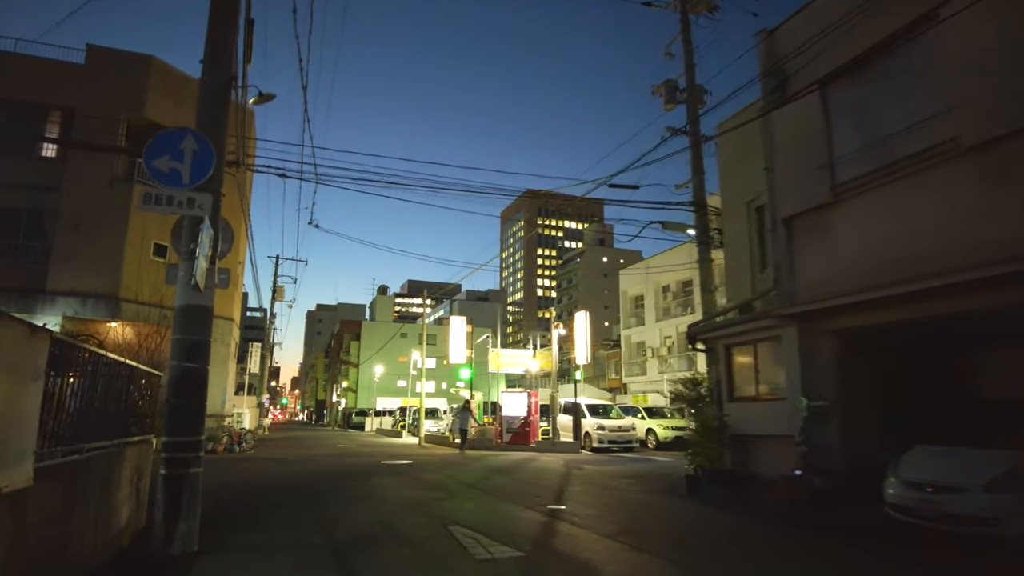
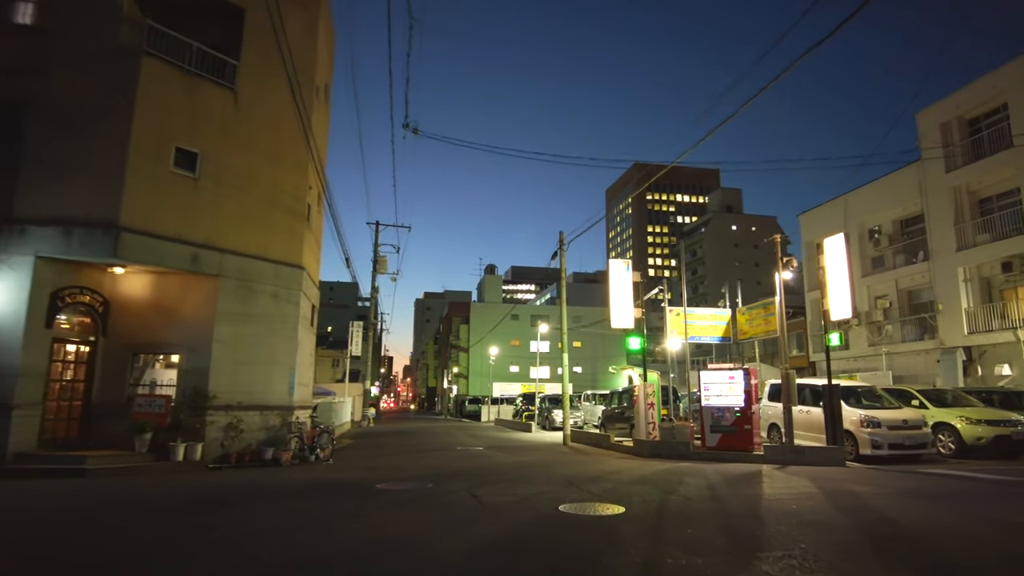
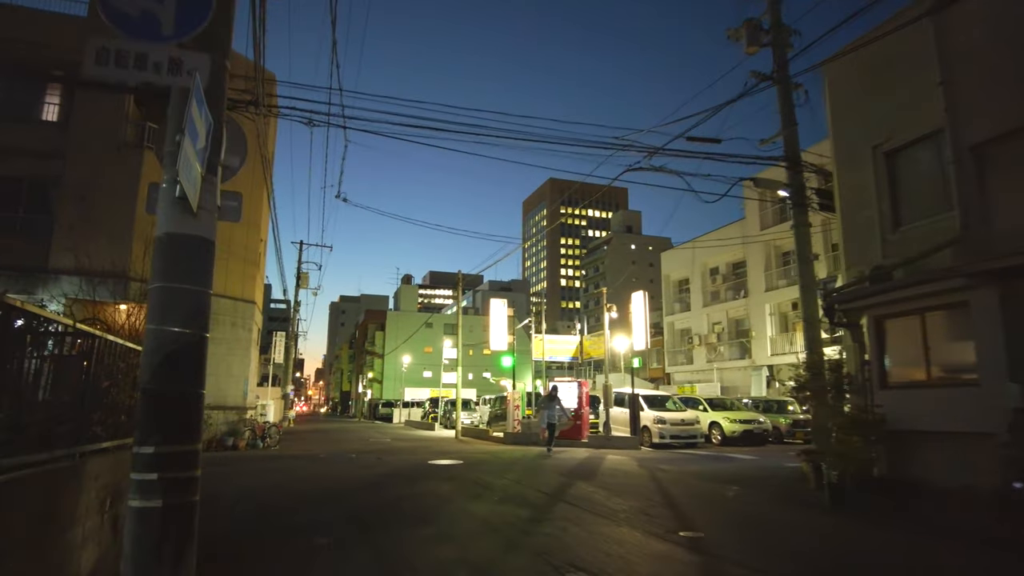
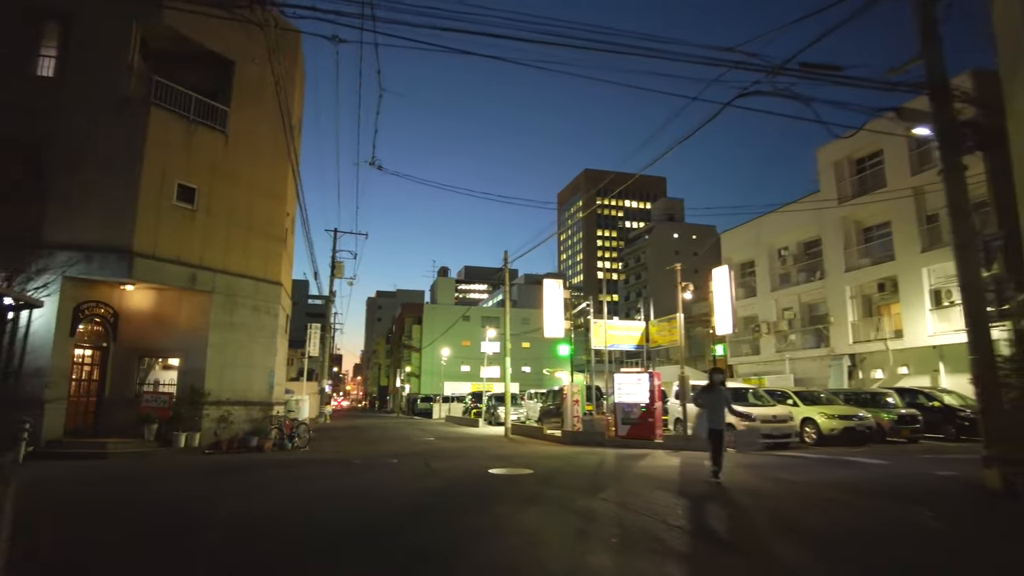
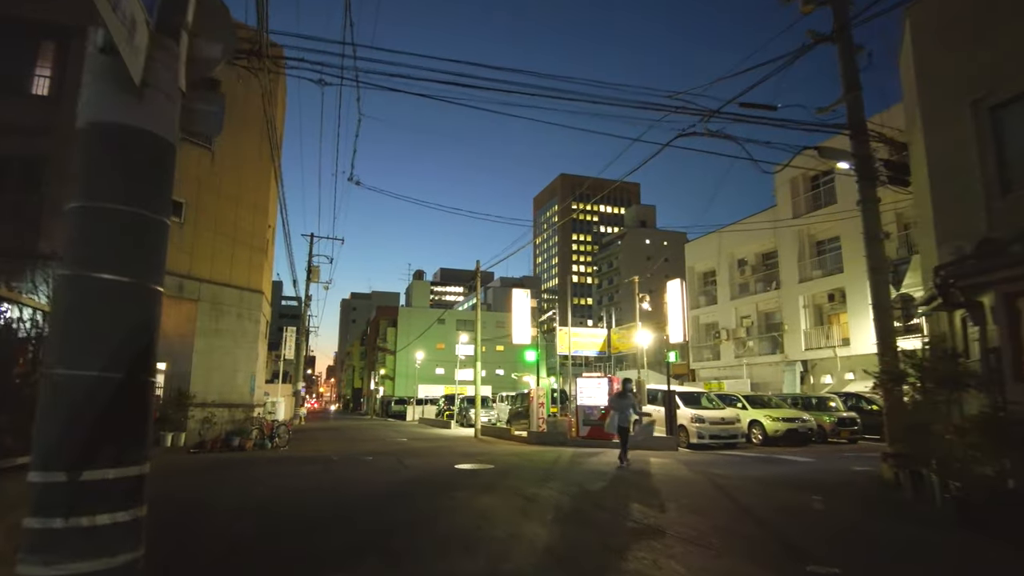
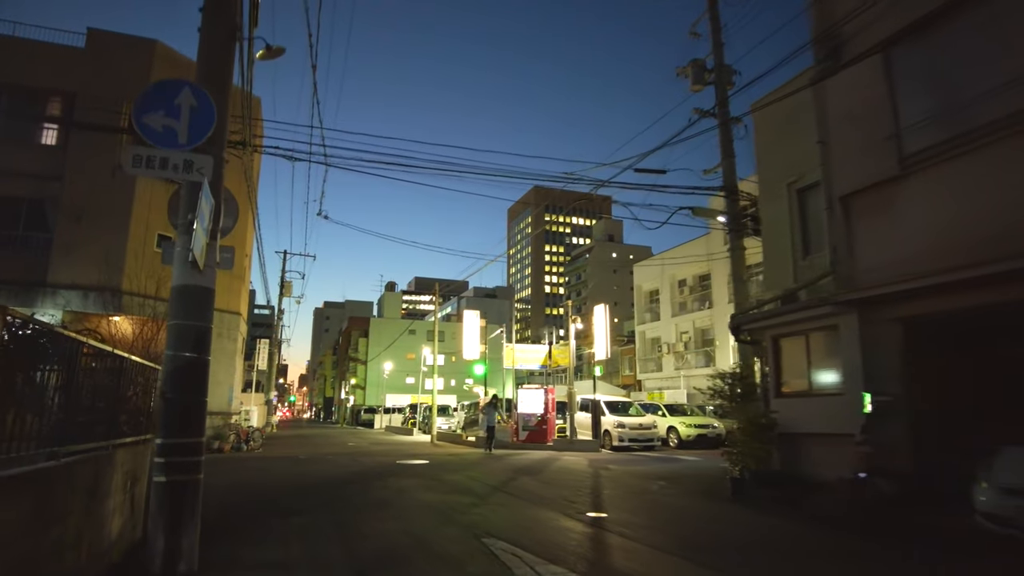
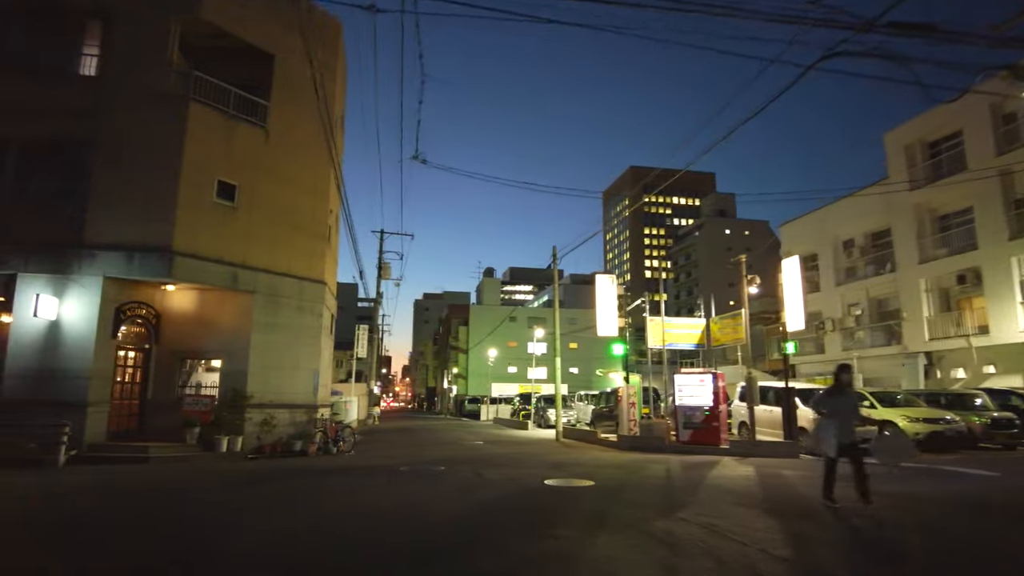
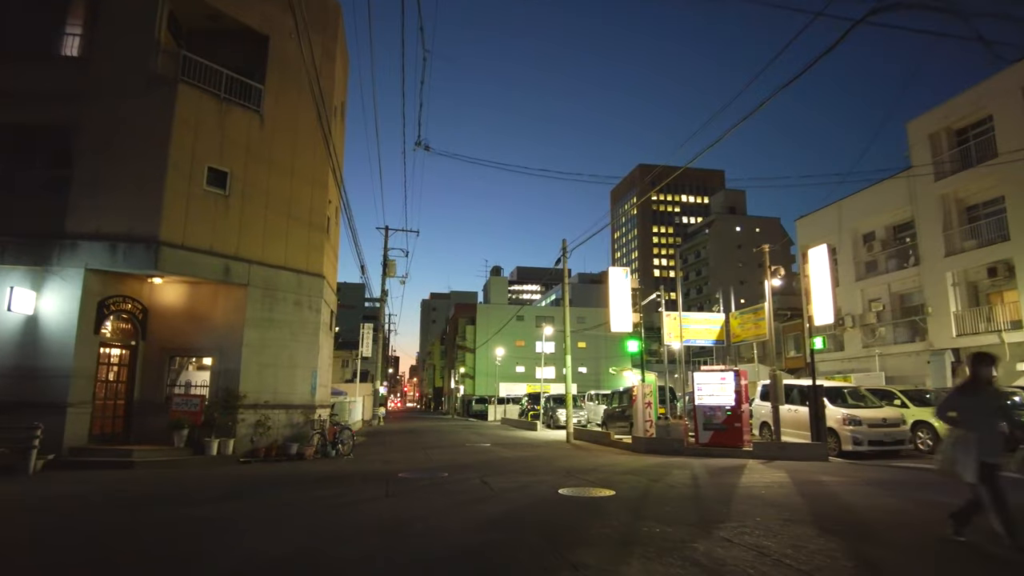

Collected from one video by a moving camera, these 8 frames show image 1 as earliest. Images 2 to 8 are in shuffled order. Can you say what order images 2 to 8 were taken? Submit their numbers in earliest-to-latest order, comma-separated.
6, 3, 5, 4, 7, 8, 2
